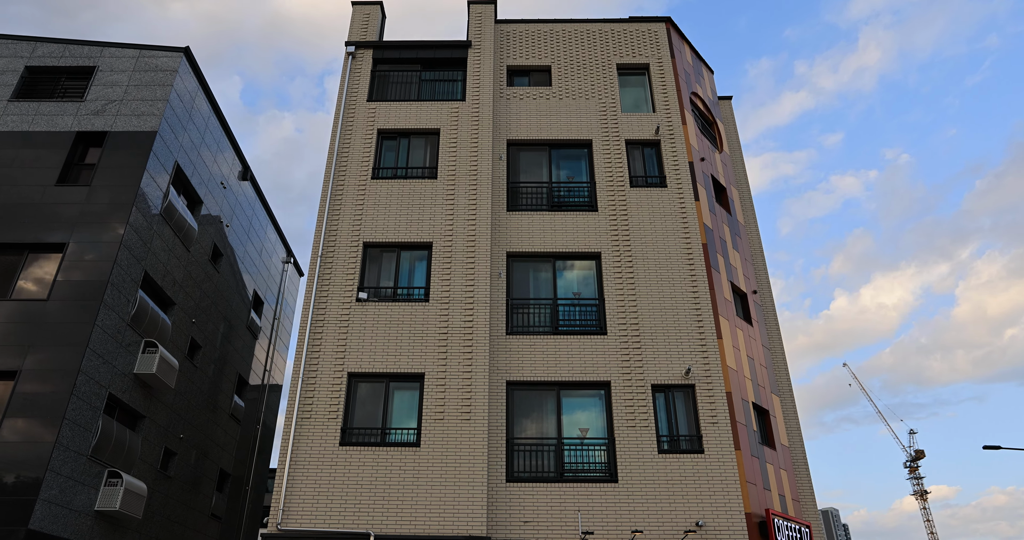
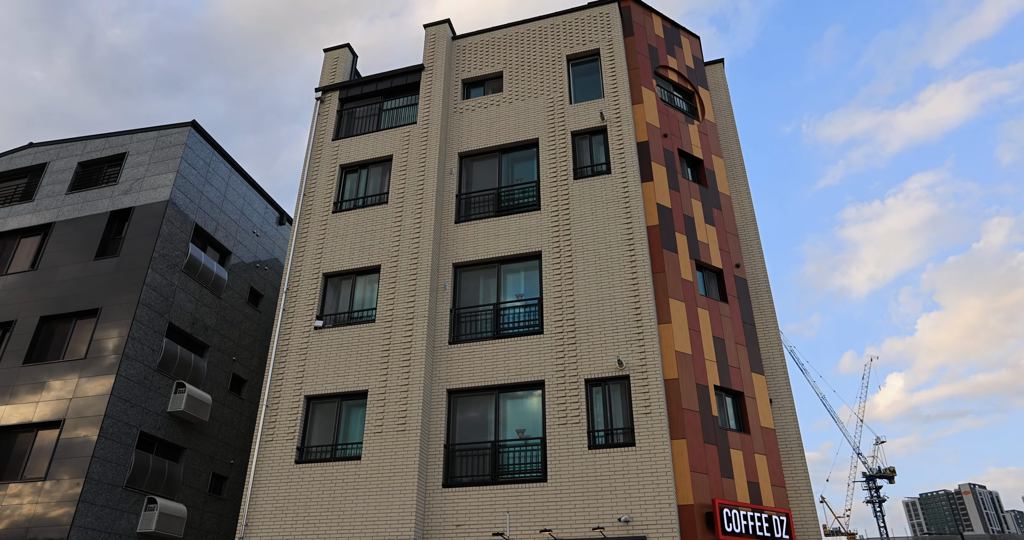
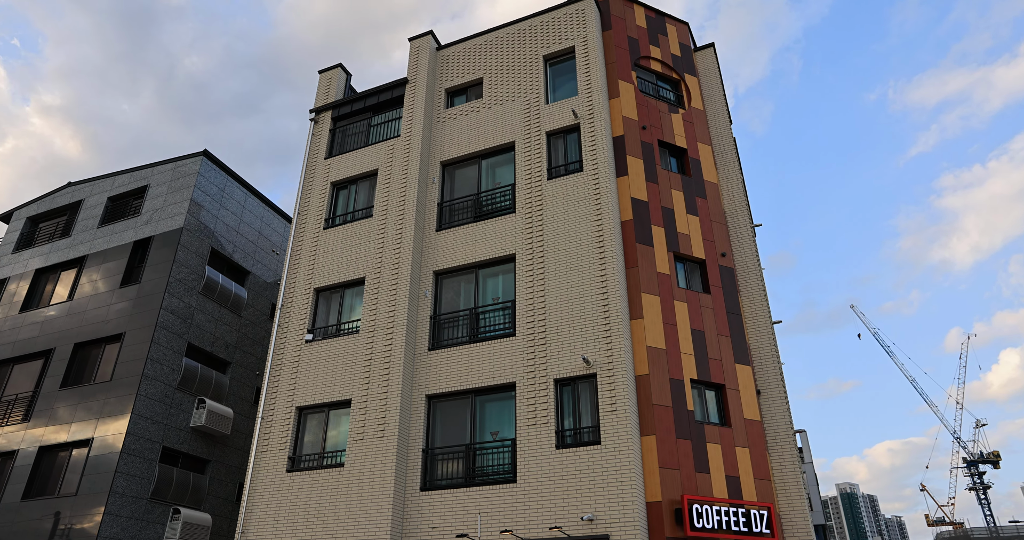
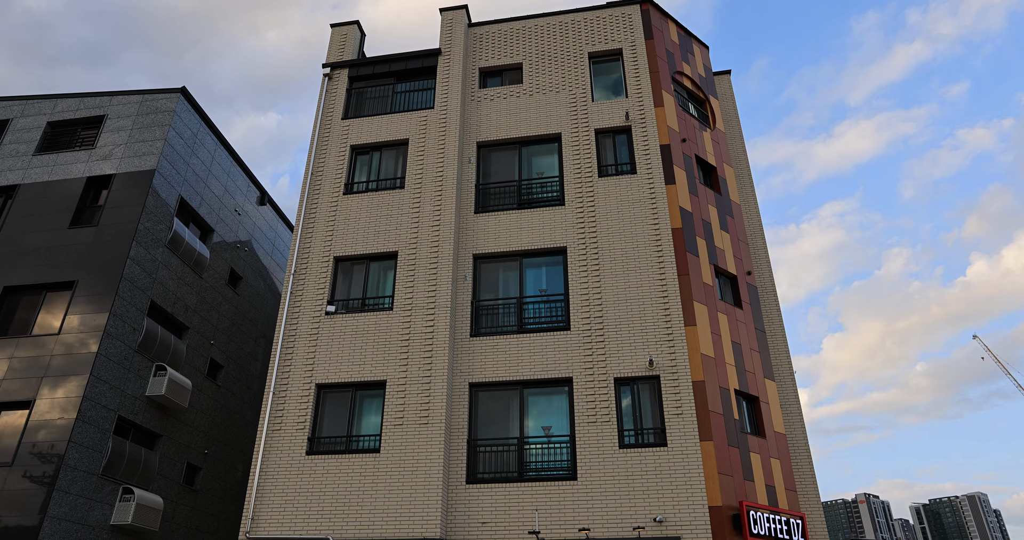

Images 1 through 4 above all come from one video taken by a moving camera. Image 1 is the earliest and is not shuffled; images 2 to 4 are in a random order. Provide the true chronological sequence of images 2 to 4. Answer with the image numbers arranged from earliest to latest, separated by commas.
4, 2, 3
